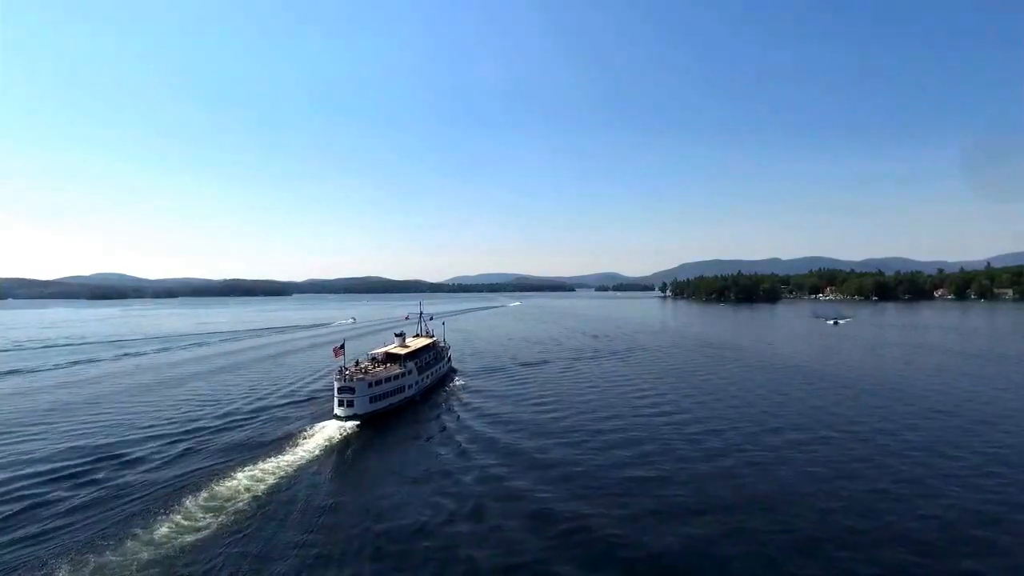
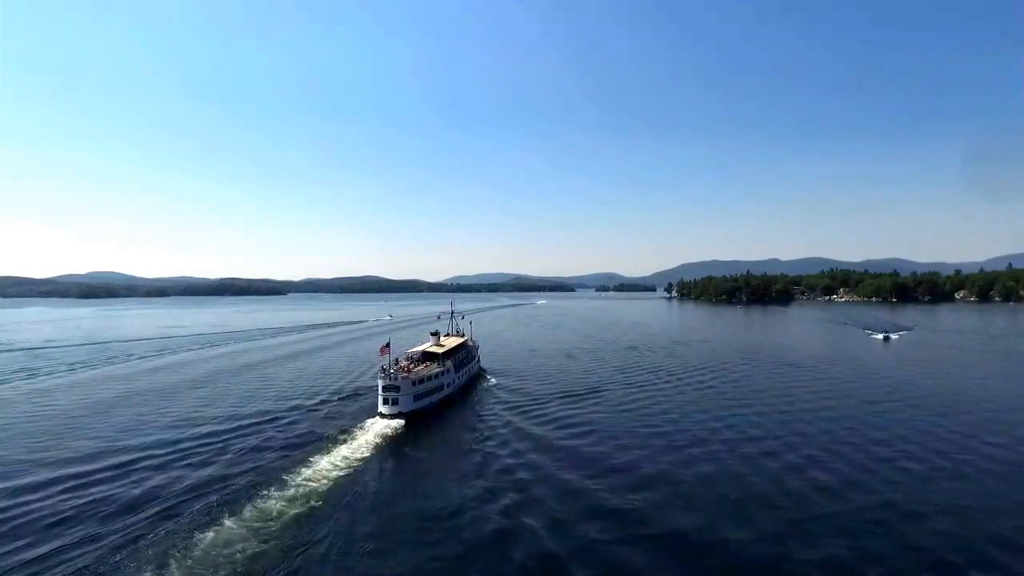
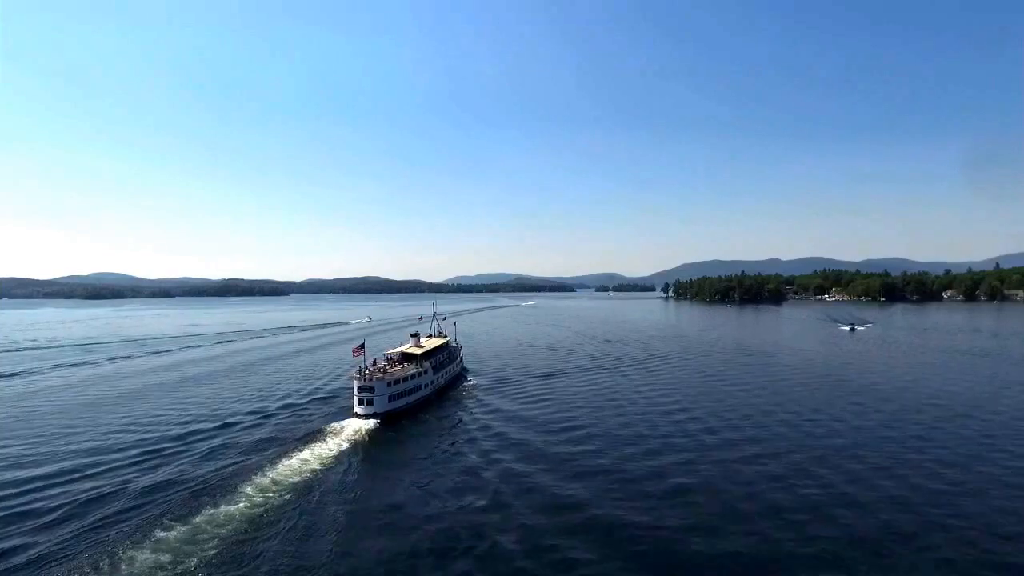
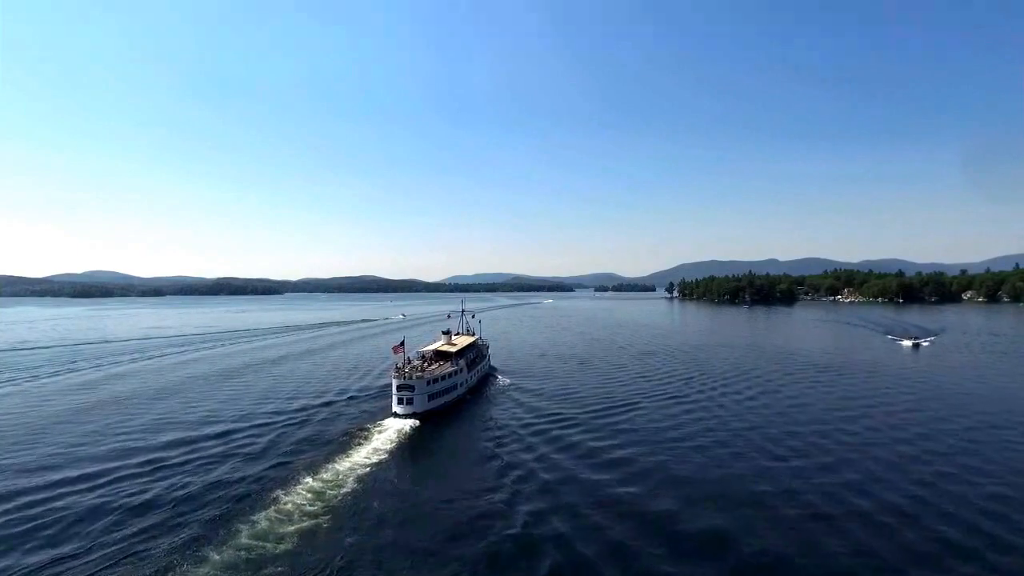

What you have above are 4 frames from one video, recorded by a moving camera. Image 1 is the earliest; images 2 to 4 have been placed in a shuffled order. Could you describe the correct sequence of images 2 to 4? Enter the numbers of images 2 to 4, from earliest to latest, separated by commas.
3, 2, 4
